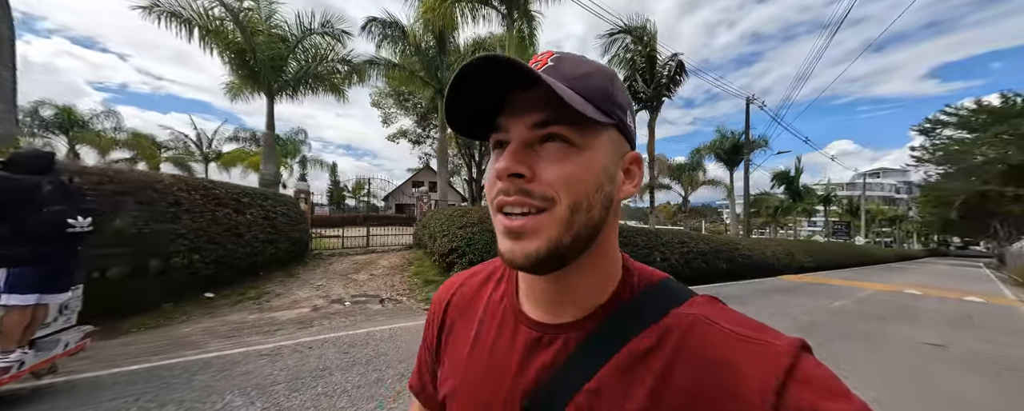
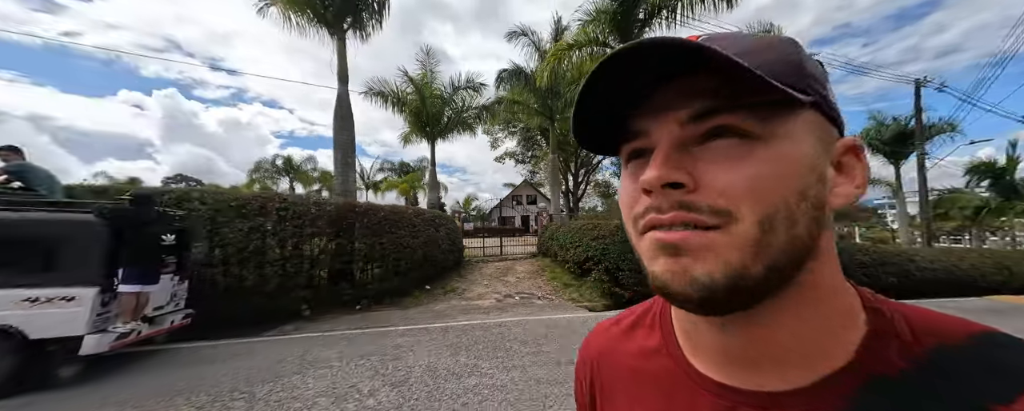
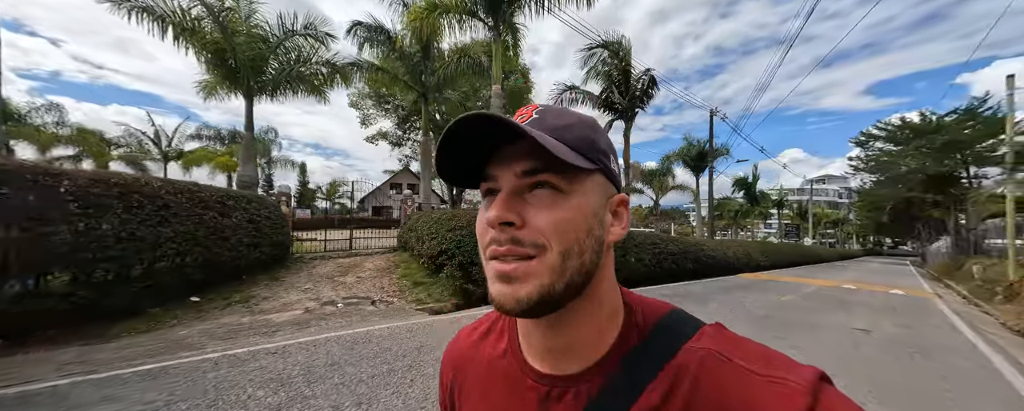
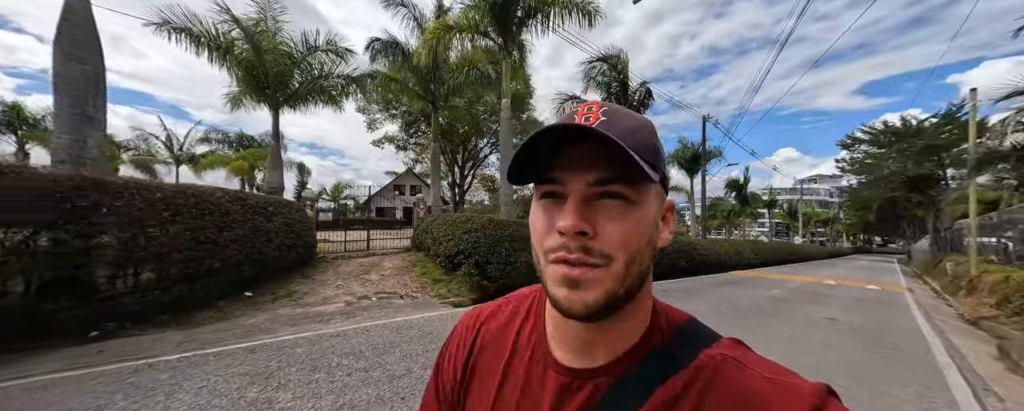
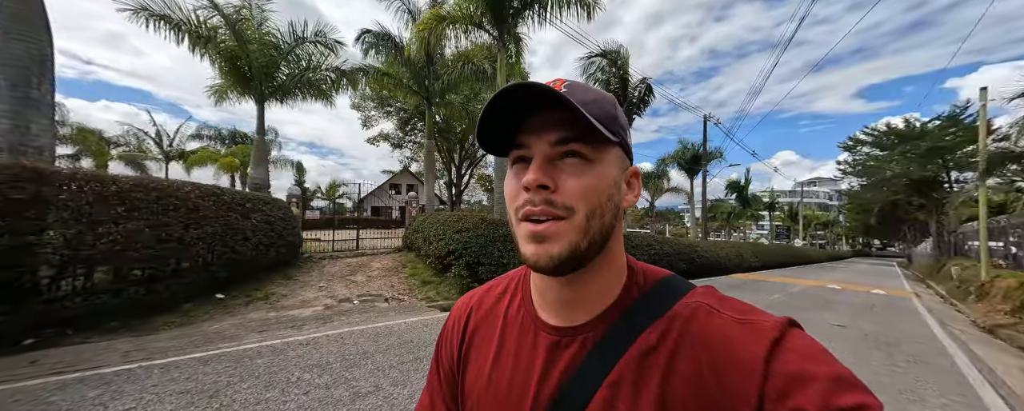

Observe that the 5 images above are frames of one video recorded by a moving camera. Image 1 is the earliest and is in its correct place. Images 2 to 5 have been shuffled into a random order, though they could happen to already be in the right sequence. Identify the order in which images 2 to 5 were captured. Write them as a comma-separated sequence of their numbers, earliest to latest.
3, 5, 4, 2
